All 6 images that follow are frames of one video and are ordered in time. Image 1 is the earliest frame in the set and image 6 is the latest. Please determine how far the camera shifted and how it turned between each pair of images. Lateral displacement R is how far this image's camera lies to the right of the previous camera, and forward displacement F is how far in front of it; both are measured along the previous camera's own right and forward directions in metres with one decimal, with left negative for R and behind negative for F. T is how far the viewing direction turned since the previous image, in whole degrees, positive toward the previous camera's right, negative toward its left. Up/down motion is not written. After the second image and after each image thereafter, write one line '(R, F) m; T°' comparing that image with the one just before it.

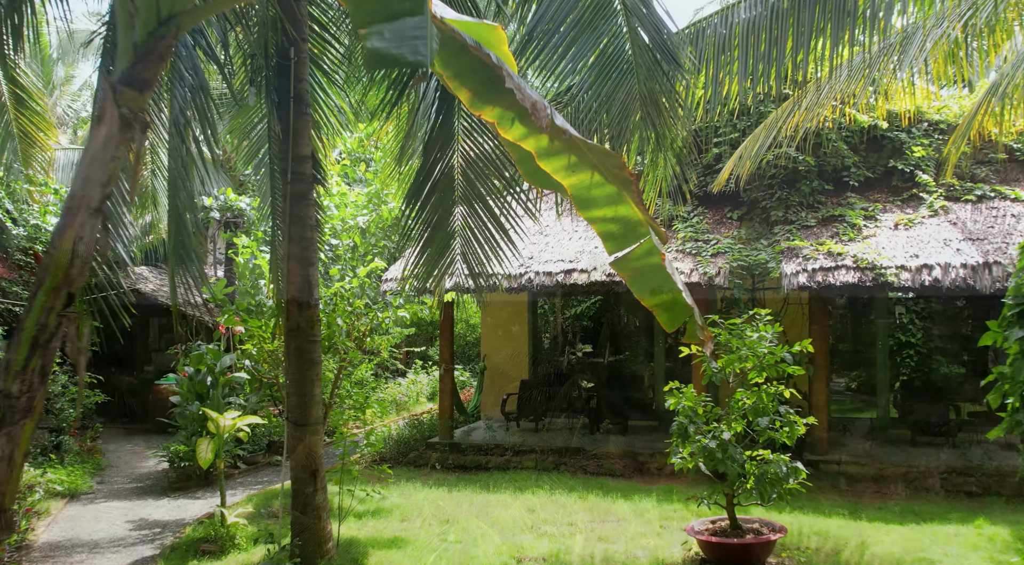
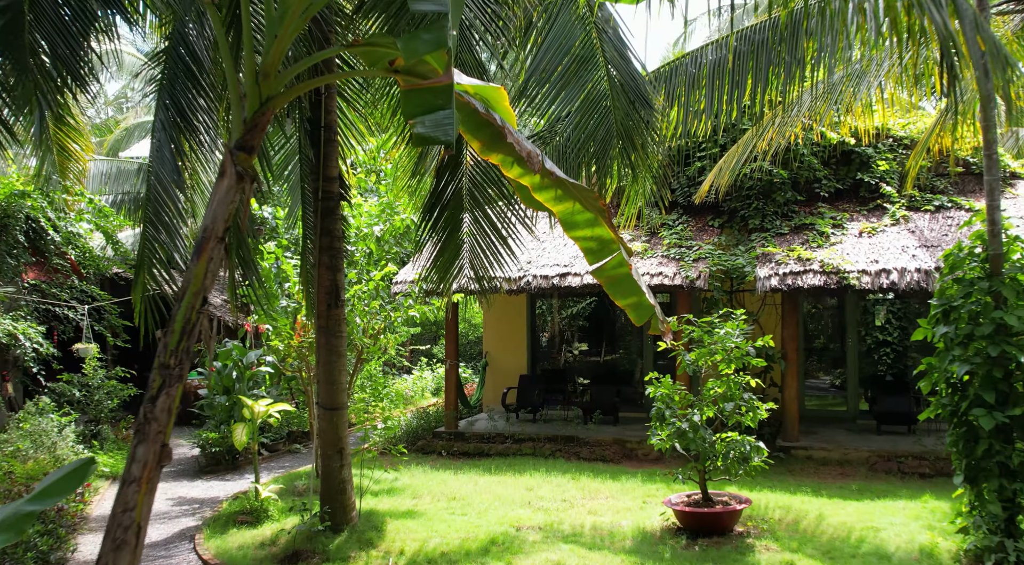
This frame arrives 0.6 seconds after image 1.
(0.0, -0.7) m; 0°
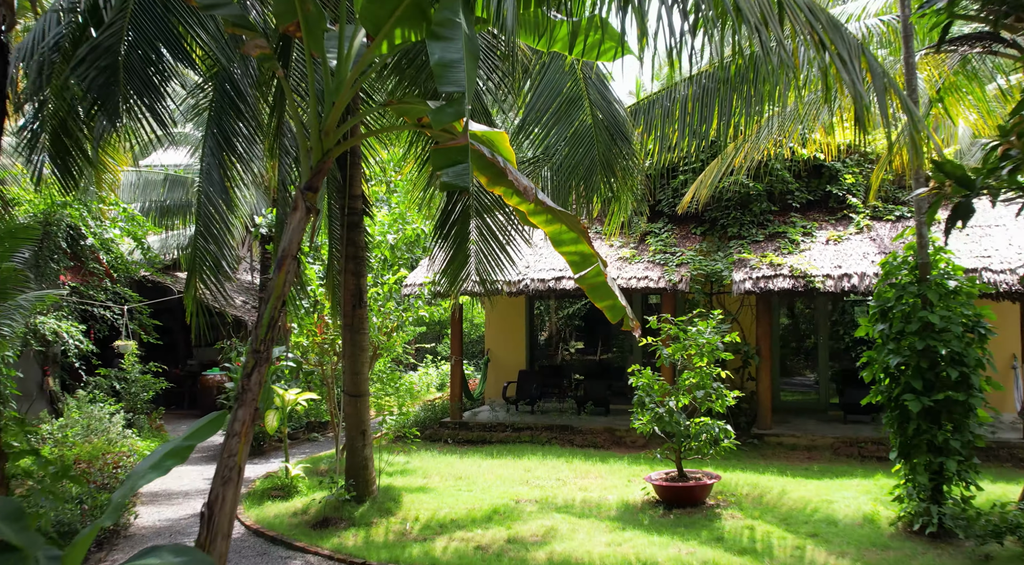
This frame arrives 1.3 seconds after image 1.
(0.0, -0.8) m; 0°
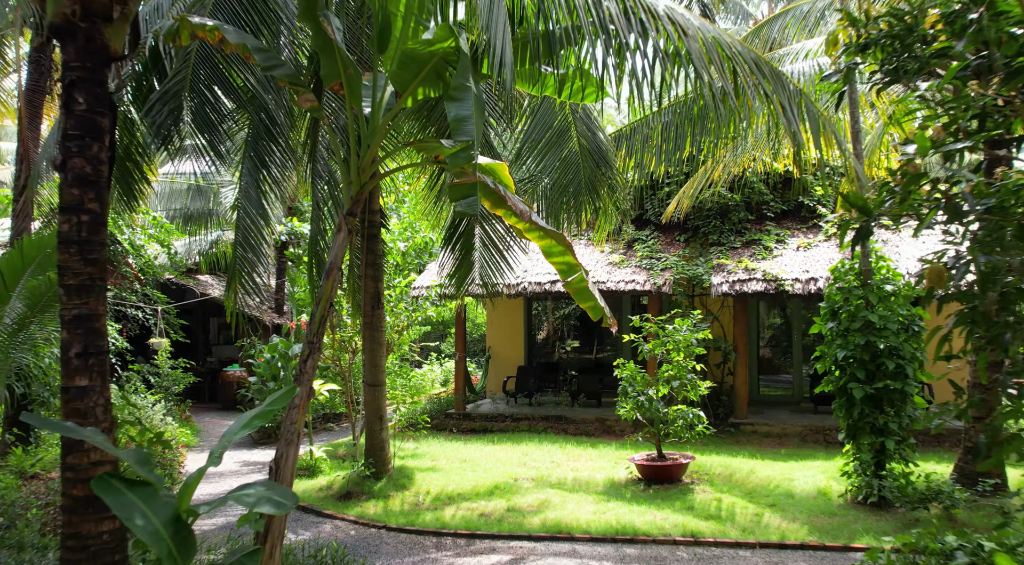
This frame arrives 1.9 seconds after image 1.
(0.0, -0.8) m; 0°
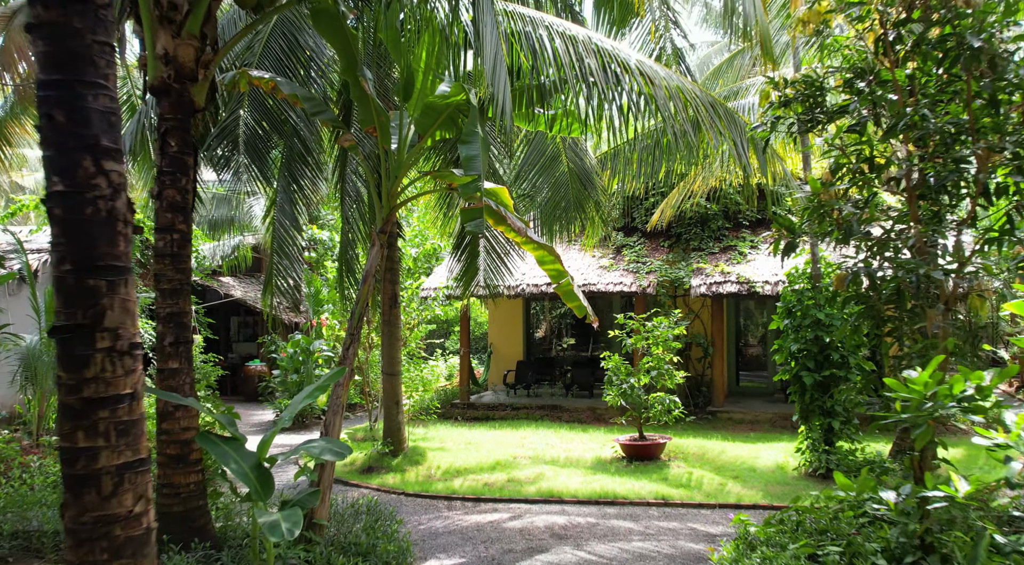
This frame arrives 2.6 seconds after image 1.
(0.0, -1.0) m; 0°
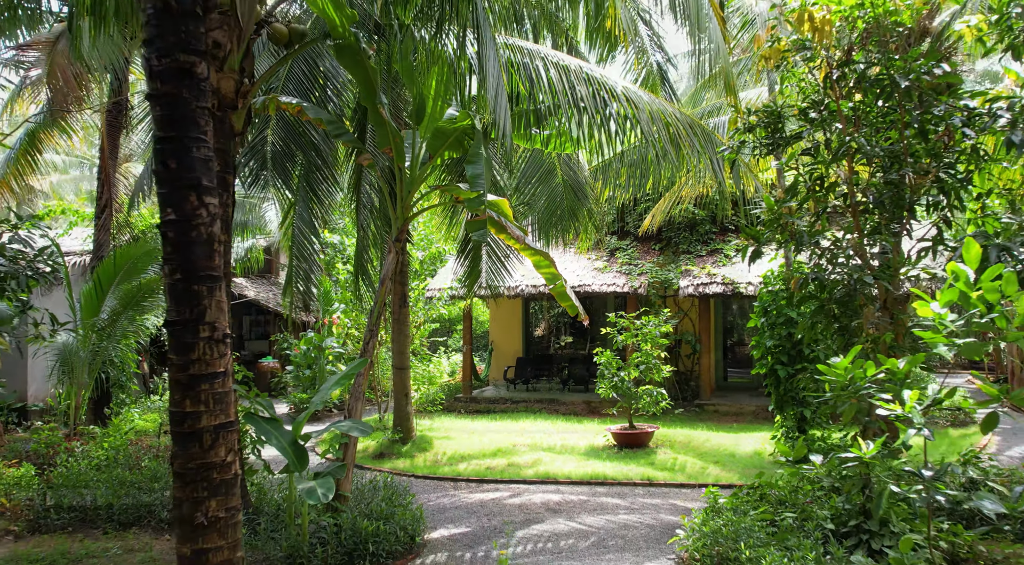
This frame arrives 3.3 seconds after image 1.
(0.0, -0.7) m; 0°
